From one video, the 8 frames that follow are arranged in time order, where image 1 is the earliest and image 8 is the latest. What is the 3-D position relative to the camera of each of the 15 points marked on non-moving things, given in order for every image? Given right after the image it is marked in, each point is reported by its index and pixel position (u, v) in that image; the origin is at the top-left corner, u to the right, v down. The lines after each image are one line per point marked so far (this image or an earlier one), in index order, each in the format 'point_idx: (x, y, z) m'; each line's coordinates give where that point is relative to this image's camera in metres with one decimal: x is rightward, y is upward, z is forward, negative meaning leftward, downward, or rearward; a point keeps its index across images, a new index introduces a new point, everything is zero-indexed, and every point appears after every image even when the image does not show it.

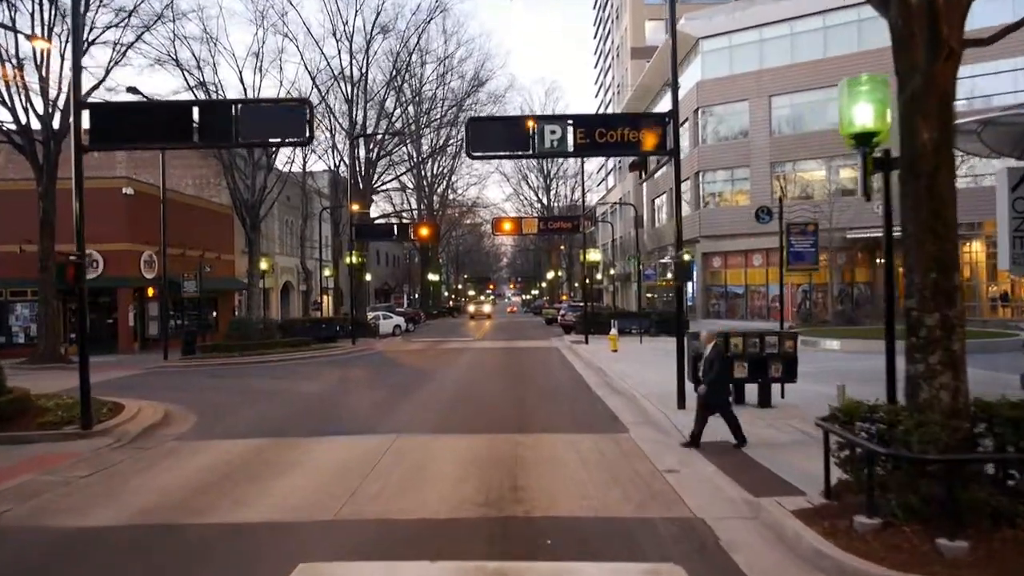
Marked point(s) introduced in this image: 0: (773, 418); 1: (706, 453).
0: (+4.5, -2.3, +13.3) m
1: (+2.8, -2.4, +11.1) m
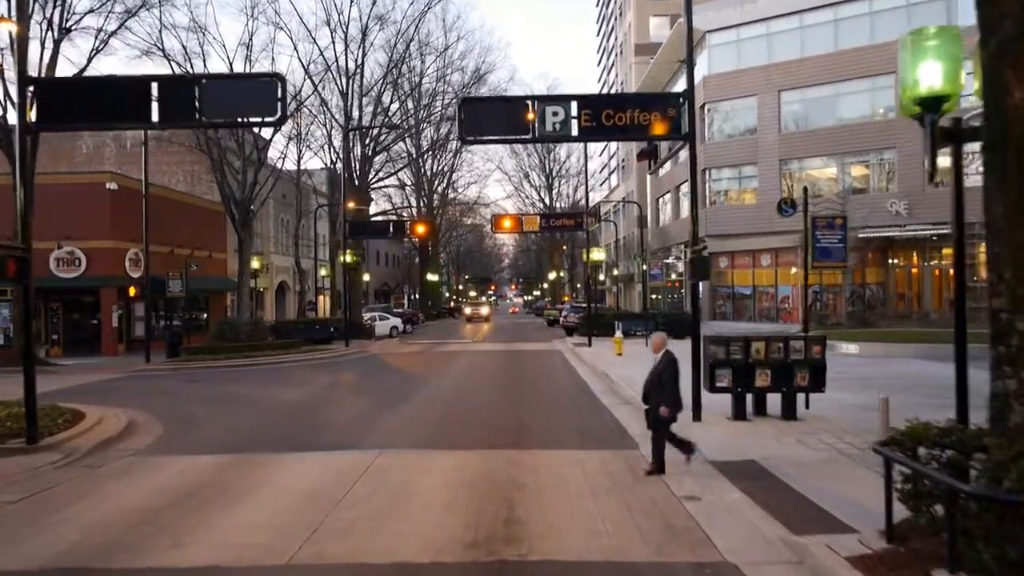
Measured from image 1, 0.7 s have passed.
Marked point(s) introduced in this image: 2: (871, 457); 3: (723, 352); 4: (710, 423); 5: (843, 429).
0: (+4.5, -2.3, +11.9) m
1: (+2.8, -2.4, +9.7) m
2: (+4.9, -2.3, +10.4) m
3: (+3.5, -1.1, +12.7) m
4: (+3.3, -2.3, +12.6) m
5: (+5.2, -2.2, +12.0) m
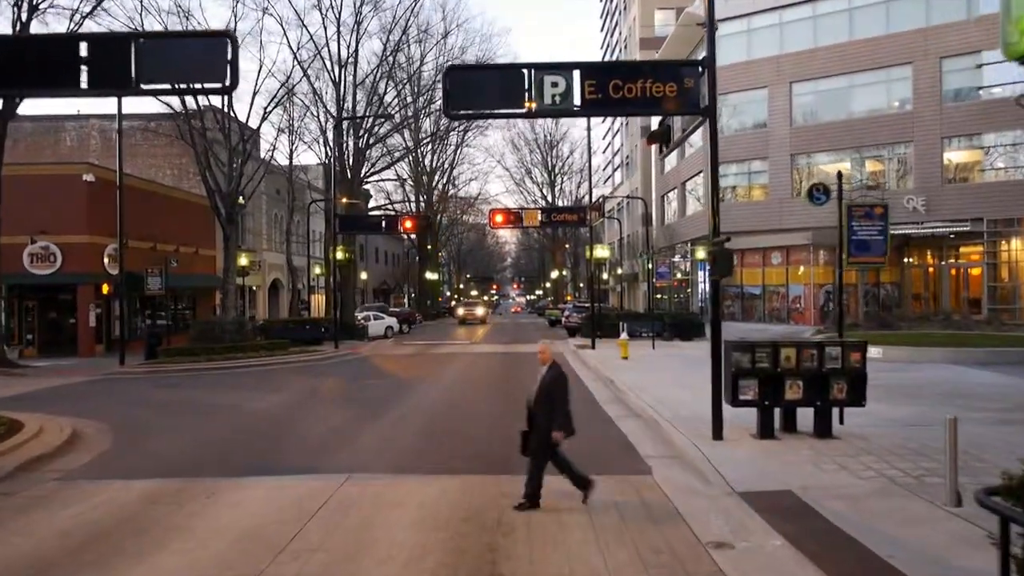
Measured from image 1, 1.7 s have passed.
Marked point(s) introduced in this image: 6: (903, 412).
0: (+4.4, -2.2, +10.2) m
1: (+2.6, -2.4, +8.1) m
2: (+4.8, -2.3, +8.7) m
3: (+3.4, -1.0, +11.0) m
4: (+3.2, -2.2, +10.9) m
5: (+5.1, -2.2, +10.3) m
6: (+6.9, -2.2, +13.5) m
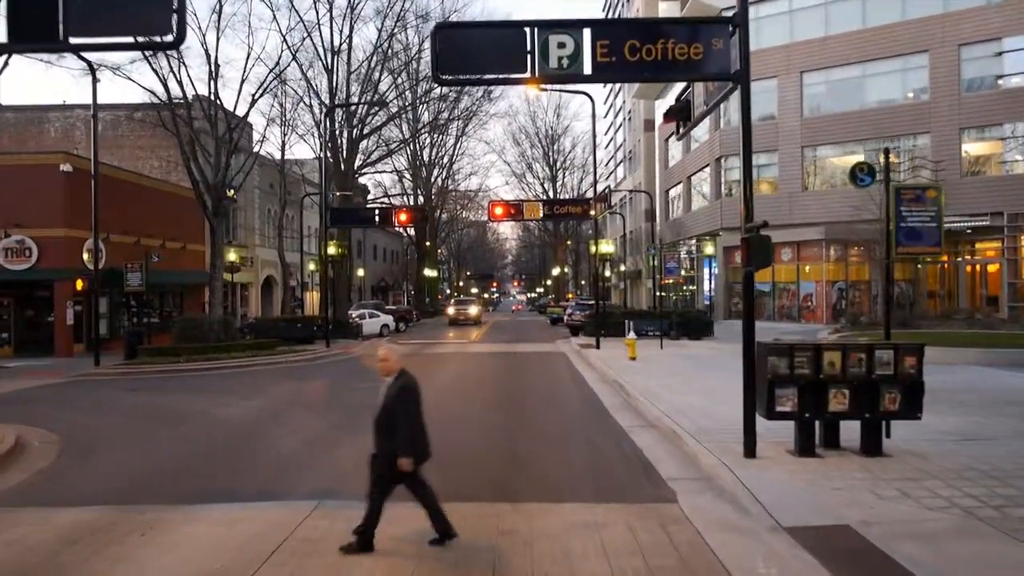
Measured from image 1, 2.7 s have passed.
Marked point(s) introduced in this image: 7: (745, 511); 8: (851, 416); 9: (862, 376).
0: (+4.4, -2.2, +8.7) m
1: (+2.6, -2.3, +6.5) m
2: (+4.8, -2.2, +7.2) m
3: (+3.4, -1.0, +9.5) m
4: (+3.2, -2.1, +9.4) m
5: (+5.1, -2.1, +8.8) m
6: (+6.9, -2.1, +11.9) m
7: (+2.4, -2.3, +7.9) m
8: (+4.2, -1.6, +9.5) m
9: (+4.3, -1.1, +9.5) m
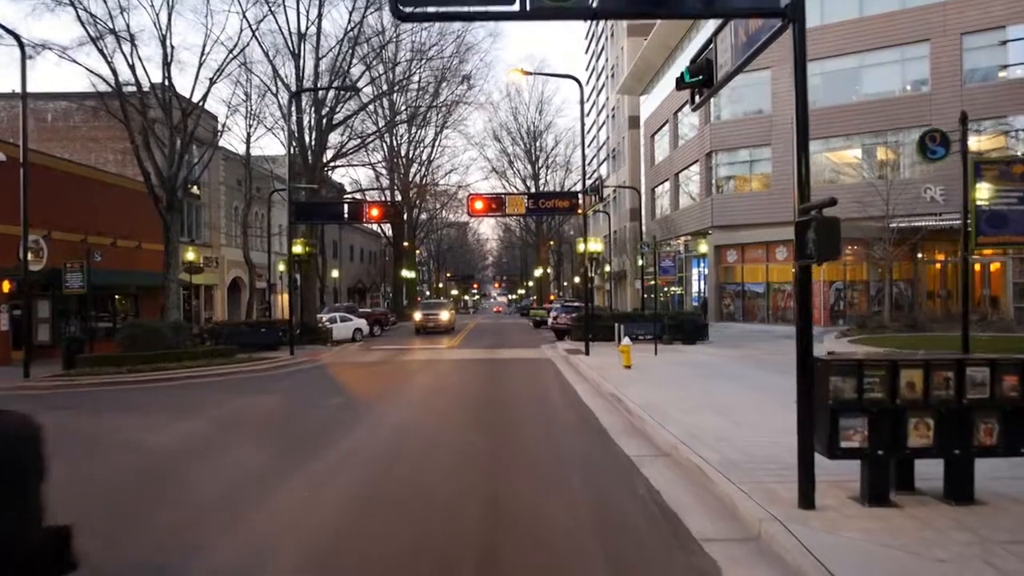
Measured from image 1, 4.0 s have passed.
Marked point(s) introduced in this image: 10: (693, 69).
0: (+4.2, -2.1, +6.5) m
1: (+2.6, -2.3, +4.3) m
2: (+4.7, -2.2, +5.0) m
3: (+3.3, -1.0, +7.3) m
4: (+3.0, -2.1, +7.2) m
5: (+4.9, -2.1, +6.6) m
6: (+6.7, -2.1, +9.8) m
7: (+2.3, -2.3, +5.7) m
8: (+4.1, -1.6, +7.3) m
9: (+4.2, -1.1, +7.3) m
10: (+2.4, +3.0, +10.4) m
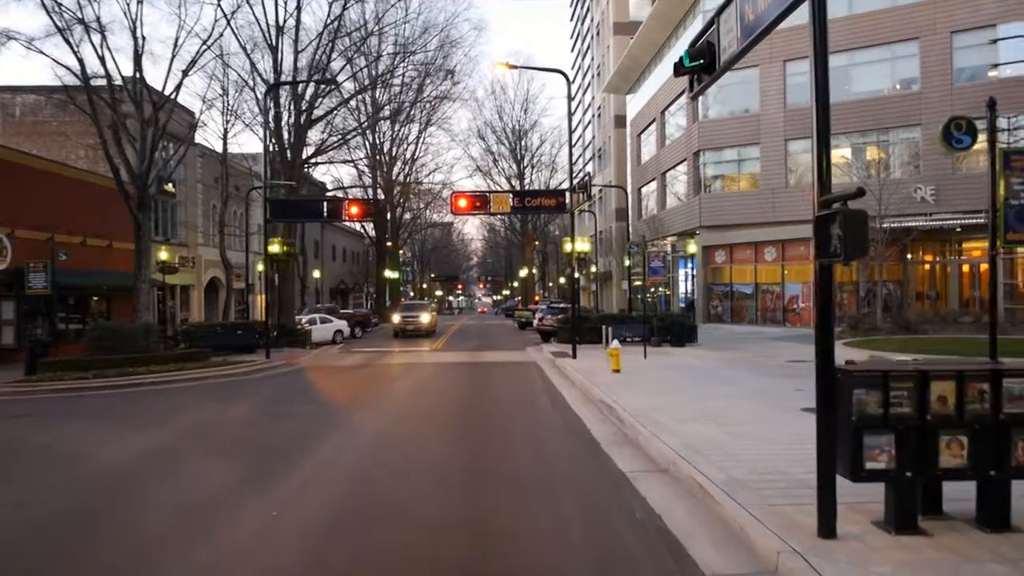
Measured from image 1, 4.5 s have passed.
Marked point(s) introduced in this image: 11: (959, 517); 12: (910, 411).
0: (+4.1, -2.2, +5.8) m
1: (+2.5, -2.3, +3.5) m
2: (+4.6, -2.2, +4.3) m
3: (+3.1, -1.0, +6.5) m
4: (+2.9, -2.1, +6.4) m
5: (+4.8, -2.1, +5.9) m
6: (+6.5, -2.1, +9.1) m
7: (+2.2, -2.3, +4.9) m
8: (+3.9, -1.6, +6.5) m
9: (+4.1, -1.1, +6.5) m
10: (+2.3, +3.0, +9.6) m
11: (+4.1, -2.1, +7.0) m
12: (+3.4, -1.1, +6.5) m
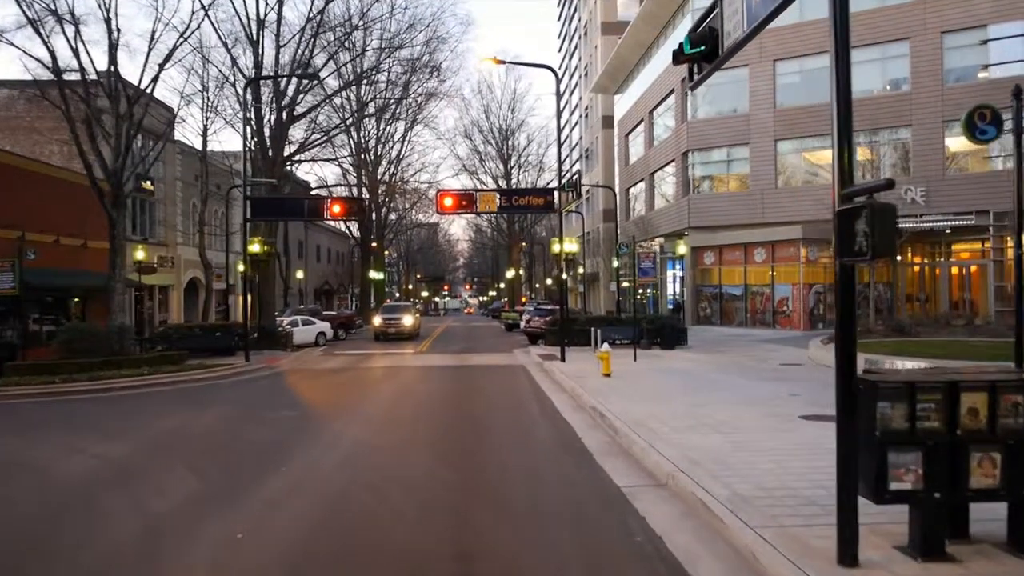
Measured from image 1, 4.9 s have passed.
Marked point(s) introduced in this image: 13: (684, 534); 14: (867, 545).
0: (+4.1, -2.2, +5.2) m
1: (+2.5, -2.3, +2.9) m
2: (+4.5, -2.2, +3.7) m
3: (+3.1, -1.0, +5.9) m
4: (+2.8, -2.2, +5.8) m
5: (+4.8, -2.2, +5.3) m
6: (+6.4, -2.1, +8.6) m
7: (+2.1, -2.3, +4.3) m
8: (+3.8, -1.6, +6.0) m
9: (+4.0, -1.1, +6.0) m
10: (+2.1, +3.0, +9.0) m
11: (+4.0, -2.1, +6.4) m
12: (+3.3, -1.1, +5.9) m
13: (+1.7, -2.4, +7.4) m
14: (+3.0, -2.1, +6.4) m
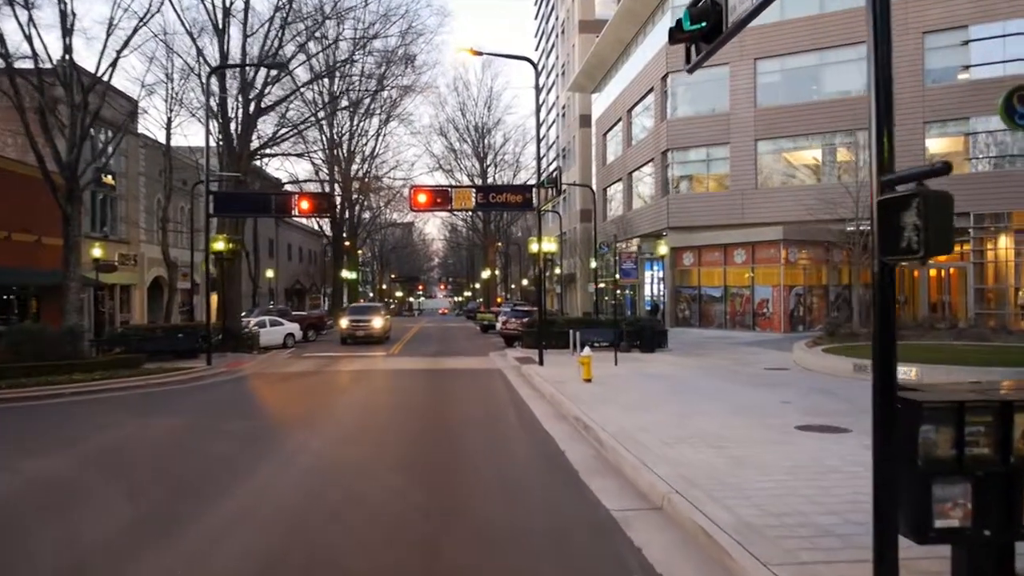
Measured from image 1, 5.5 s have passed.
0: (+3.9, -2.2, +4.4) m
1: (+2.4, -2.3, +2.0) m
2: (+4.5, -2.3, +2.9) m
3: (+2.9, -1.0, +5.1) m
4: (+2.7, -2.2, +5.0) m
5: (+4.6, -2.2, +4.5) m
6: (+6.2, -2.2, +7.8) m
7: (+2.1, -2.3, +3.4) m
8: (+3.7, -1.6, +5.1) m
9: (+3.8, -1.2, +5.1) m
10: (+1.9, +3.0, +8.1) m
11: (+3.8, -2.2, +5.6) m
12: (+3.2, -1.1, +5.1) m
13: (+1.5, -2.4, +6.5) m
14: (+2.8, -2.1, +5.5) m
